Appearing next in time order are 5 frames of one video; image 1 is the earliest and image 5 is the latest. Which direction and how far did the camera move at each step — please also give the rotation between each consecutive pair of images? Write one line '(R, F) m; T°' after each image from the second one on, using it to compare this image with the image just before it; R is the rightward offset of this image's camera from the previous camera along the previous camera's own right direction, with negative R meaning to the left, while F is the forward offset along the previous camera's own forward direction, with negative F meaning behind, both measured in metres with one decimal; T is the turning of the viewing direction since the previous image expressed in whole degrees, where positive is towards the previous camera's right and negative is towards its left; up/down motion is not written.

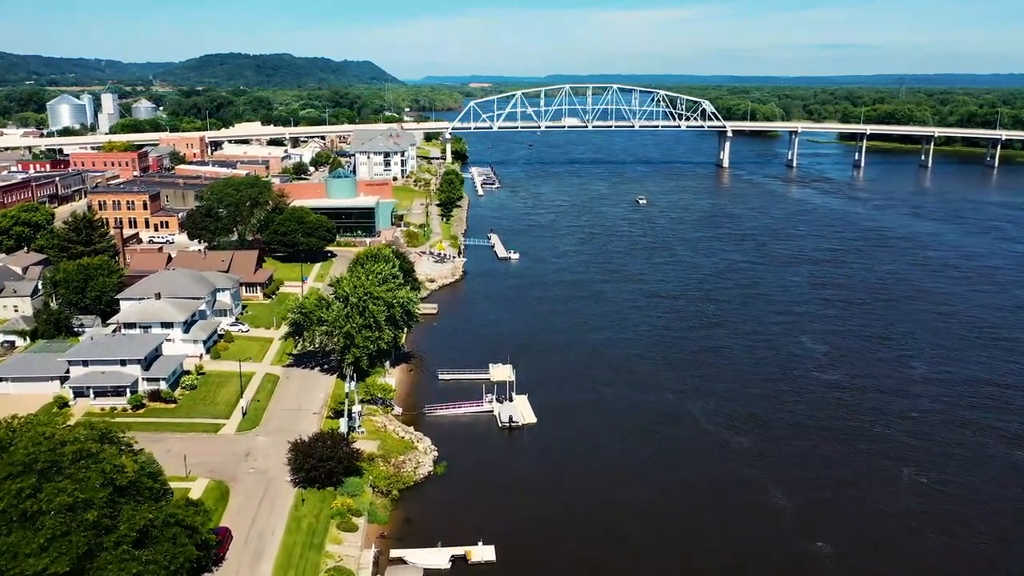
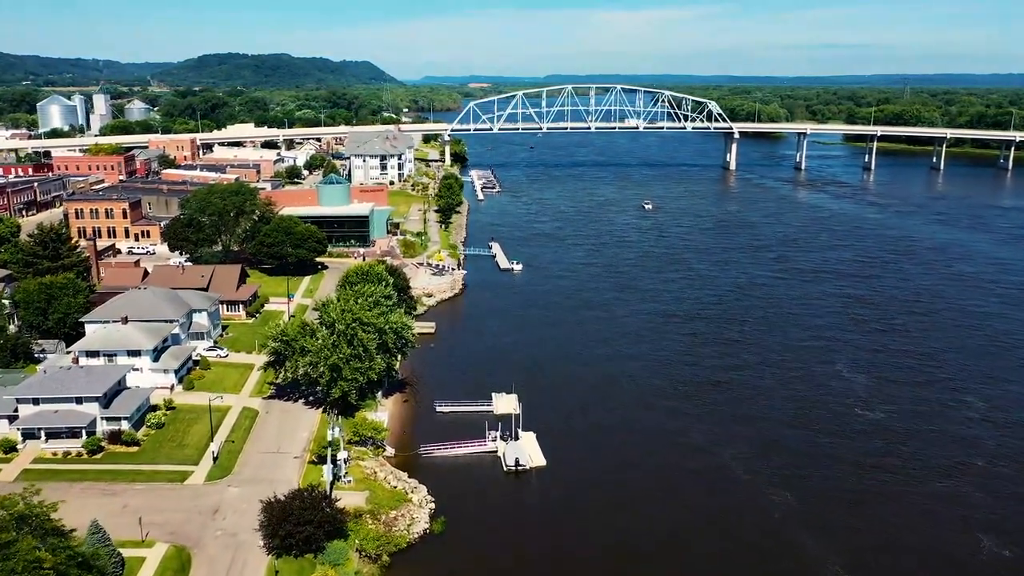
(-0.2, +2.6) m; 0°
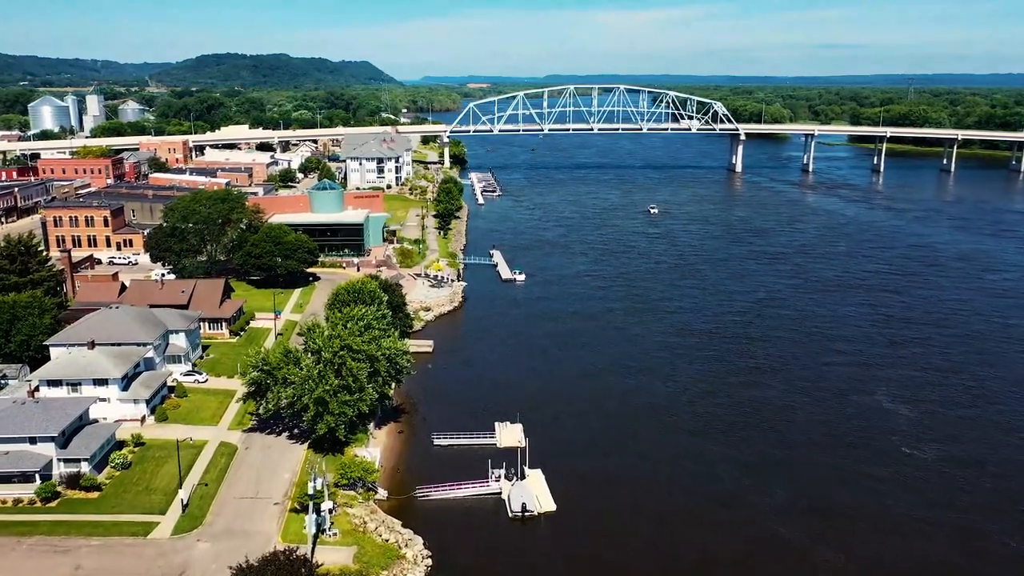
(-0.2, +2.2) m; 0°
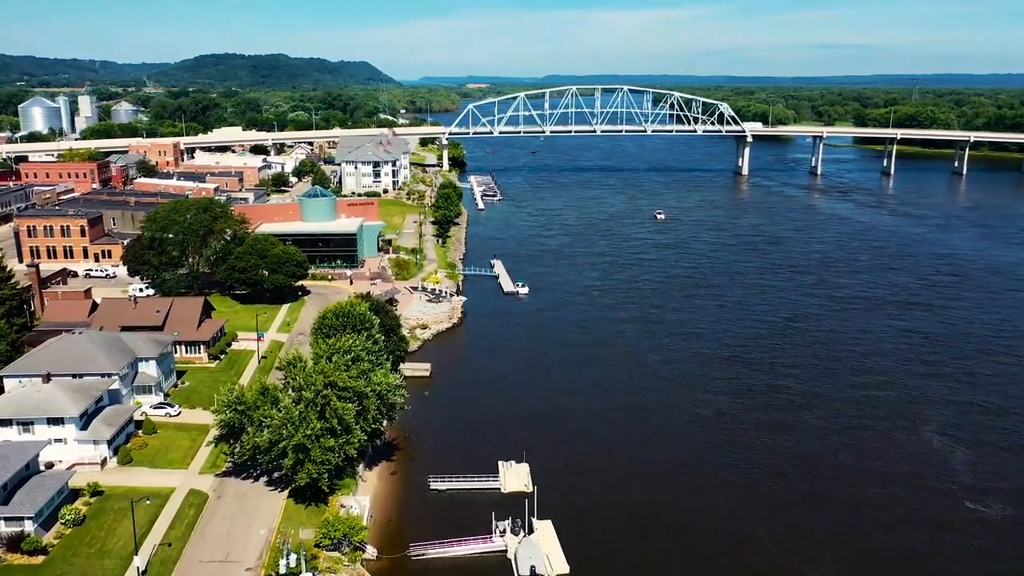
(-0.2, +2.3) m; 0°
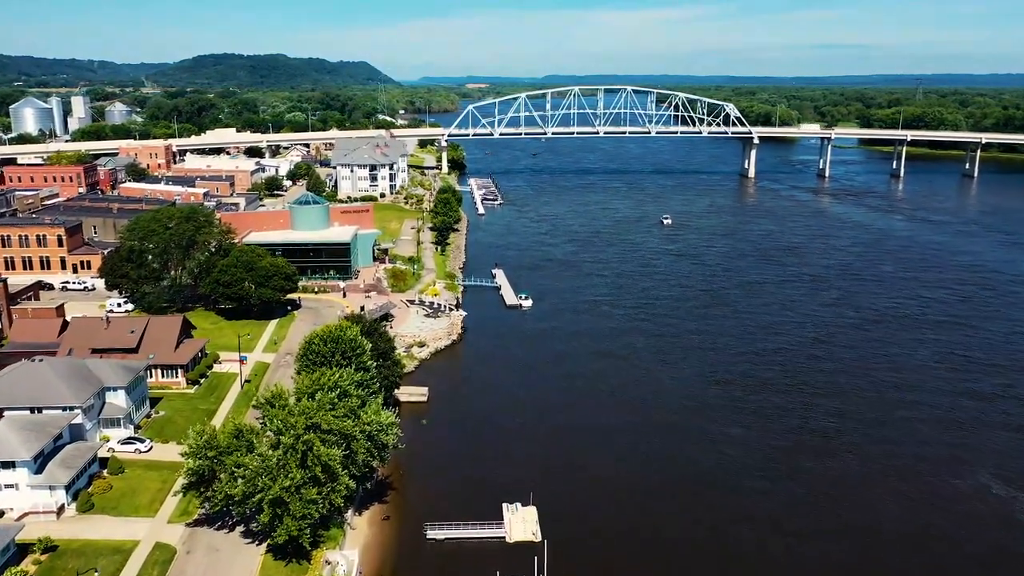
(-0.1, +2.1) m; 0°
